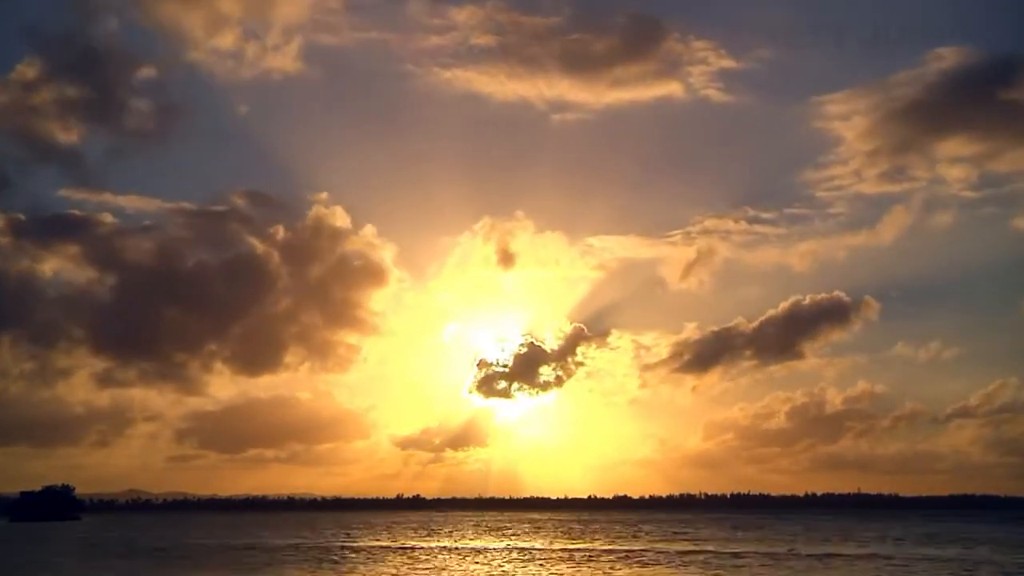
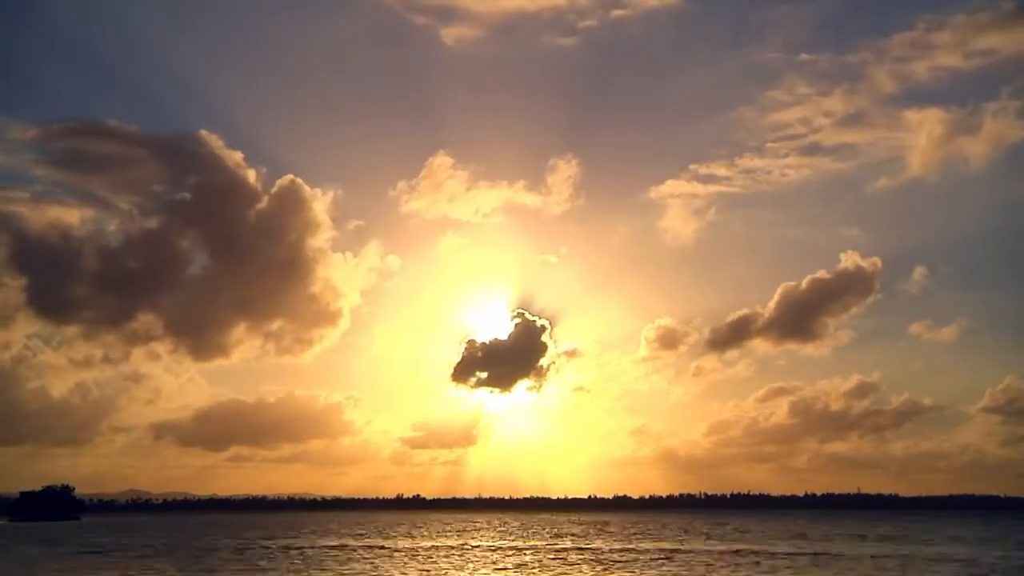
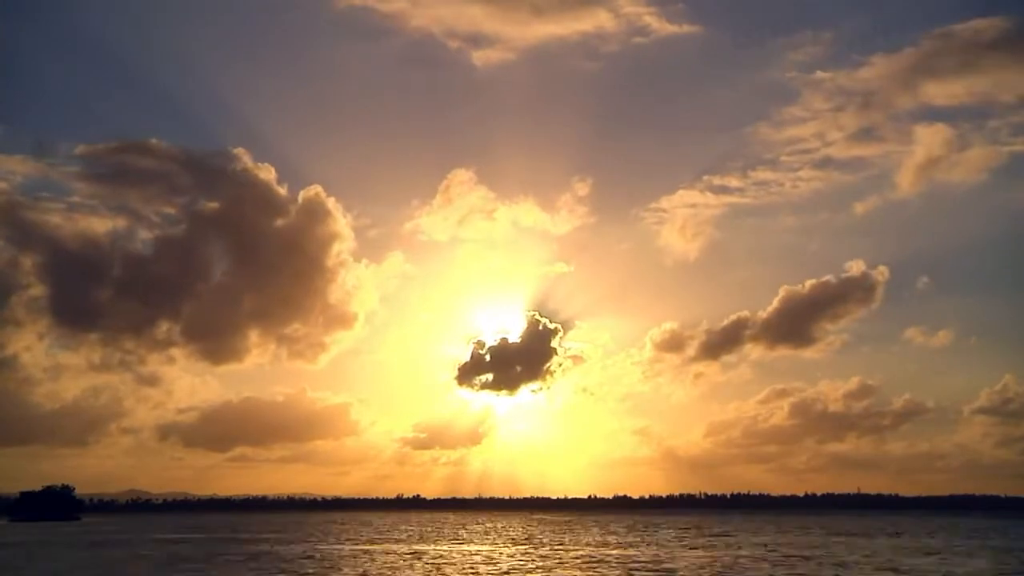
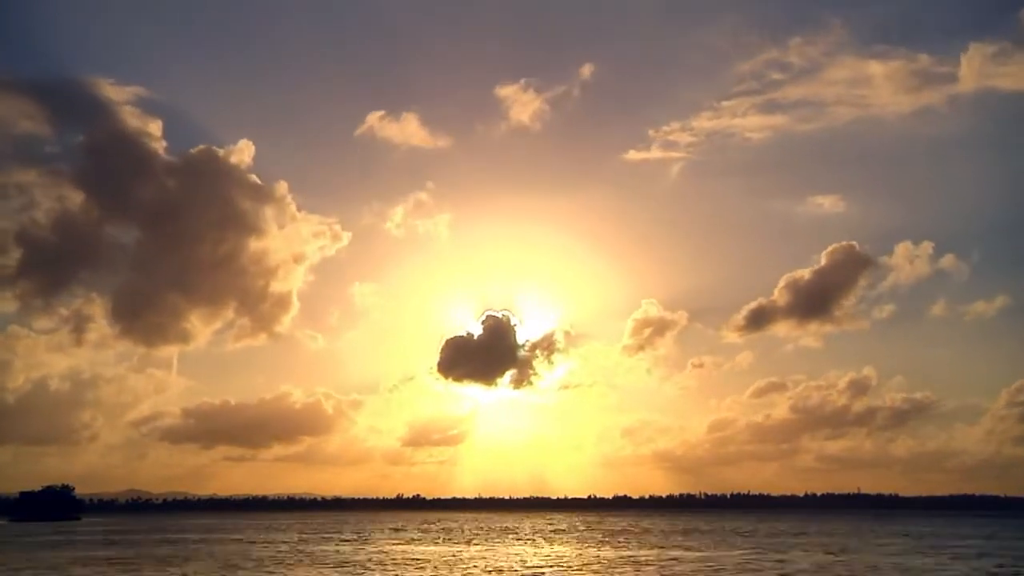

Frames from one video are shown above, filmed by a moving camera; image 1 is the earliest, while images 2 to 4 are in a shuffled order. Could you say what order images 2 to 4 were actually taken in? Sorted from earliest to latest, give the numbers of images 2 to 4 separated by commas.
3, 2, 4
